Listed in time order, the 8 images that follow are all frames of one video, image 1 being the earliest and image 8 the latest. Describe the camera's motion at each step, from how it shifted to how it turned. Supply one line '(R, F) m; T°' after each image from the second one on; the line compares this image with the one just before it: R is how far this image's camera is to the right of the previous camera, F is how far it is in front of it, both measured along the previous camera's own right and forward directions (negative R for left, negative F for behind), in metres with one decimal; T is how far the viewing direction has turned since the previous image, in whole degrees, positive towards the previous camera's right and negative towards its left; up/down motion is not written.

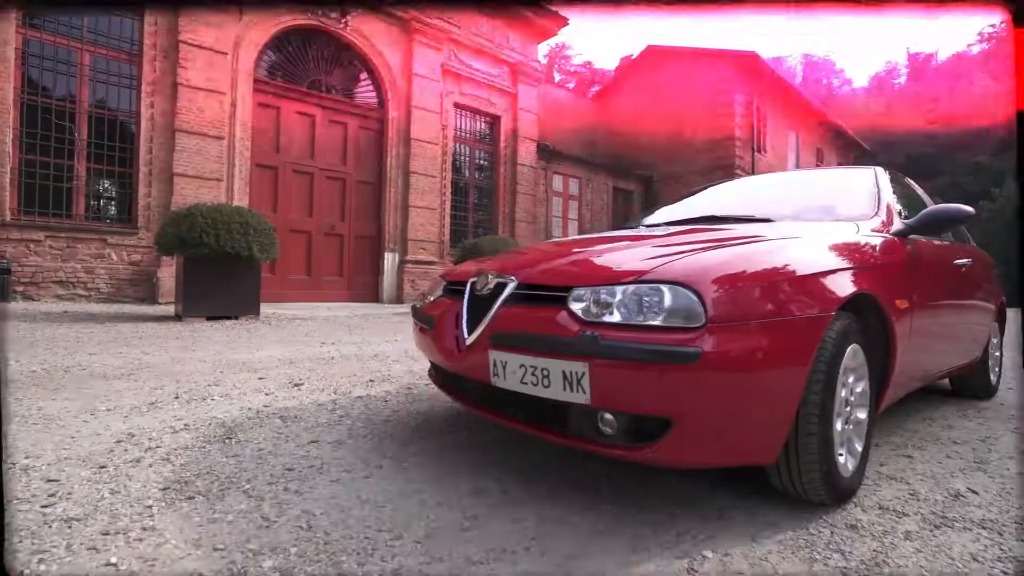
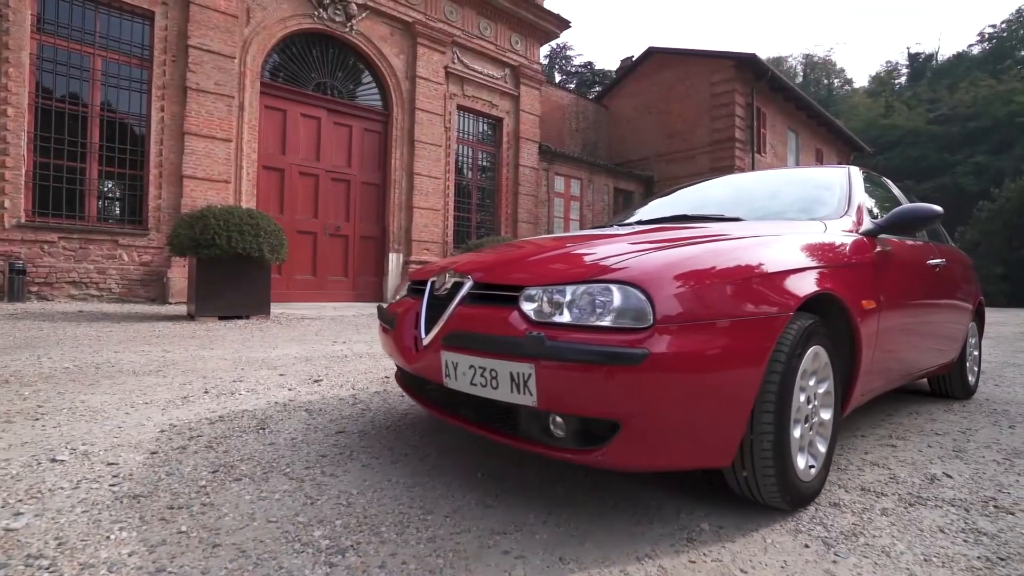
(-0.1, -0.2) m; 0°
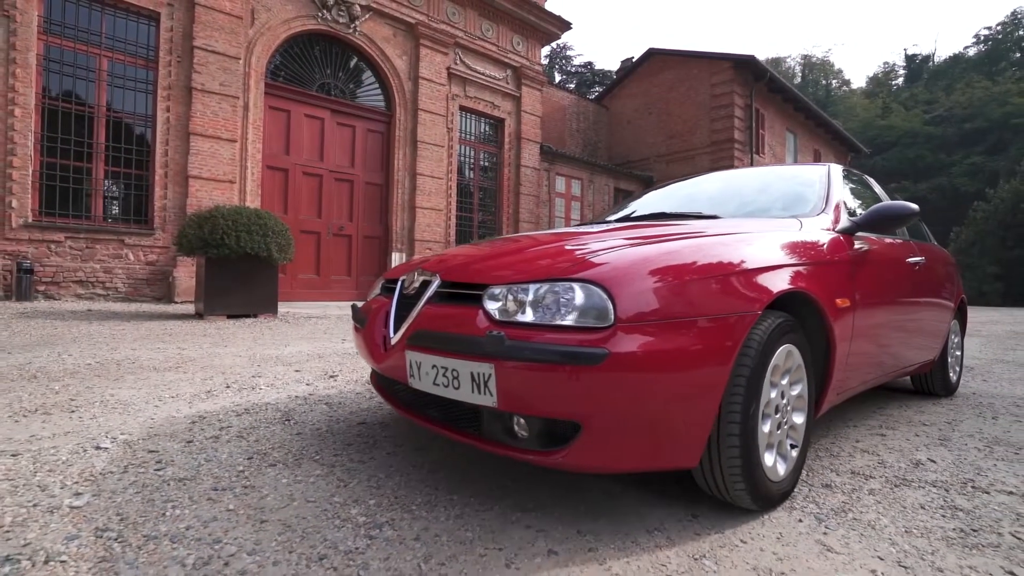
(-0.1, -0.2) m; 0°
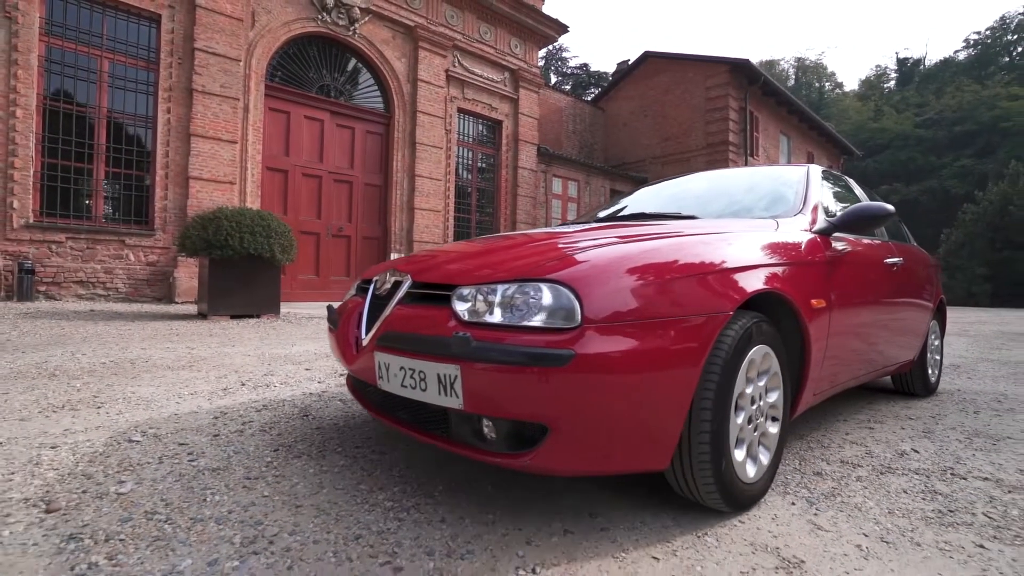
(-0.1, -0.1) m; +1°
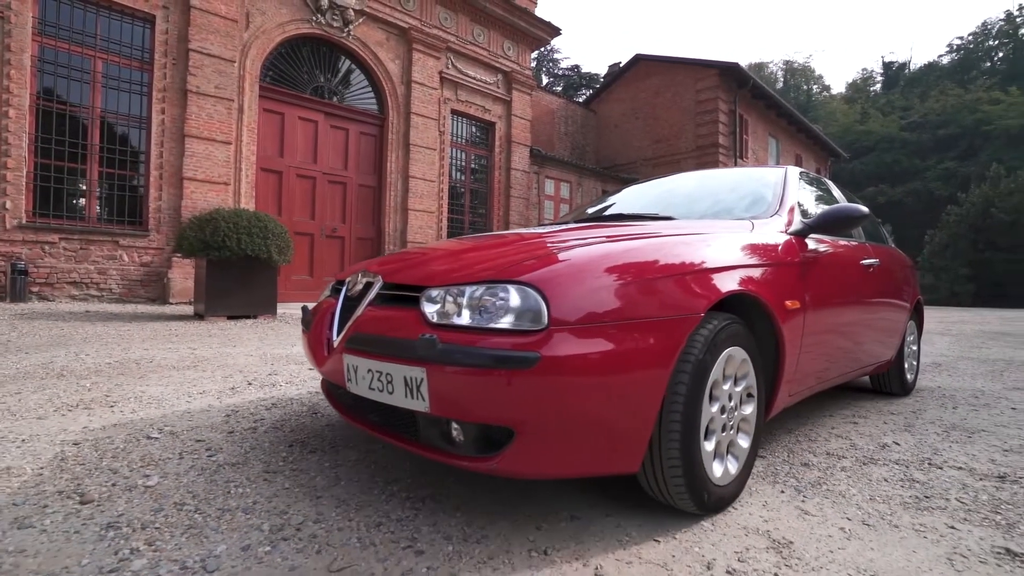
(-0.1, -0.1) m; +1°
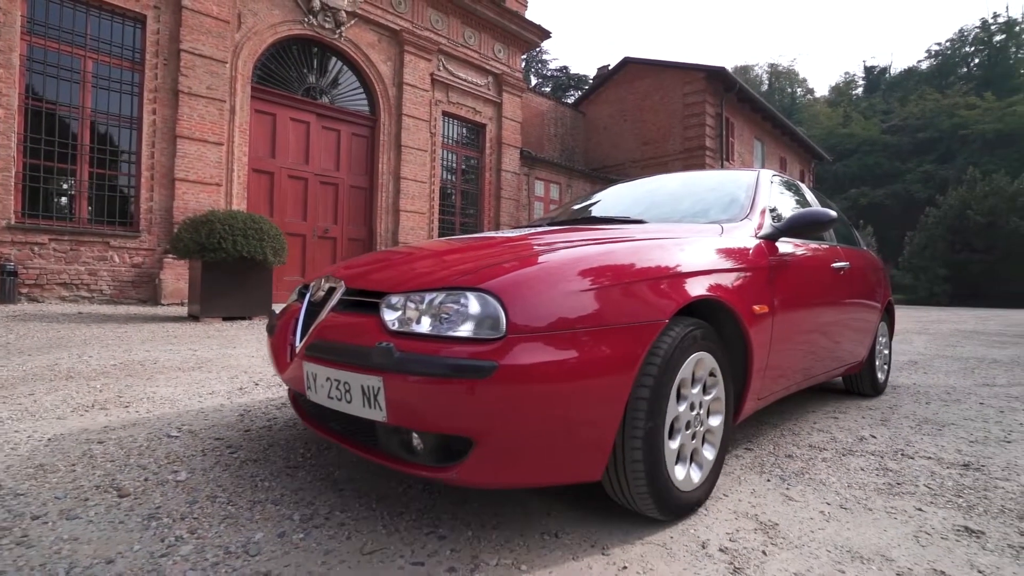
(-0.1, -0.2) m; +1°
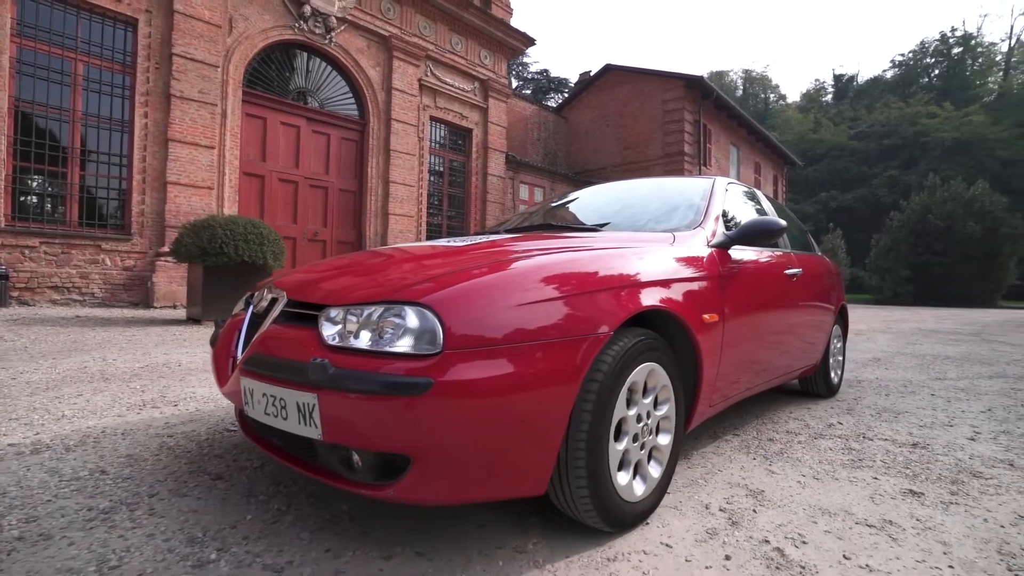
(-0.2, -0.4) m; +2°
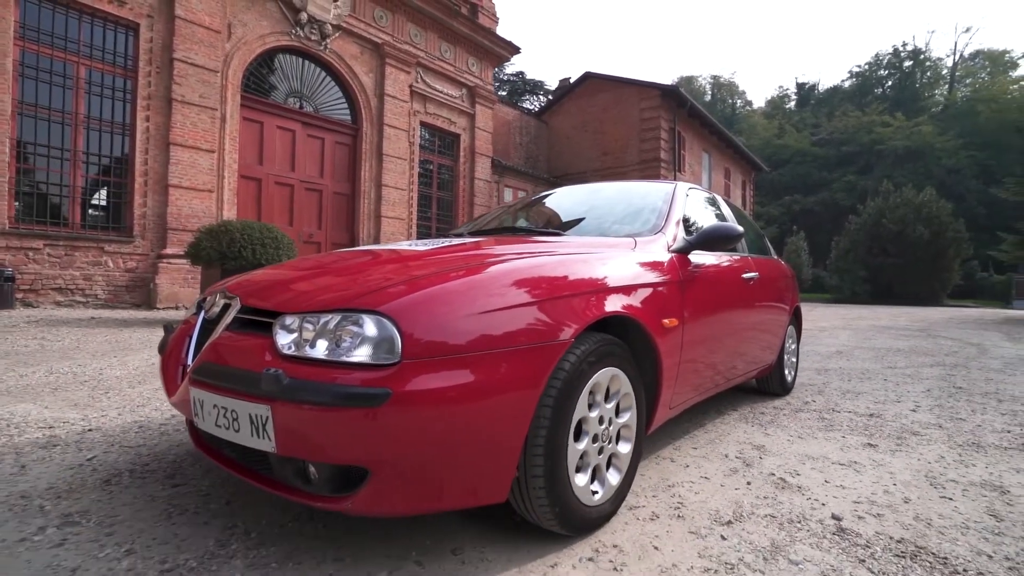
(-0.5, -0.7) m; +3°
